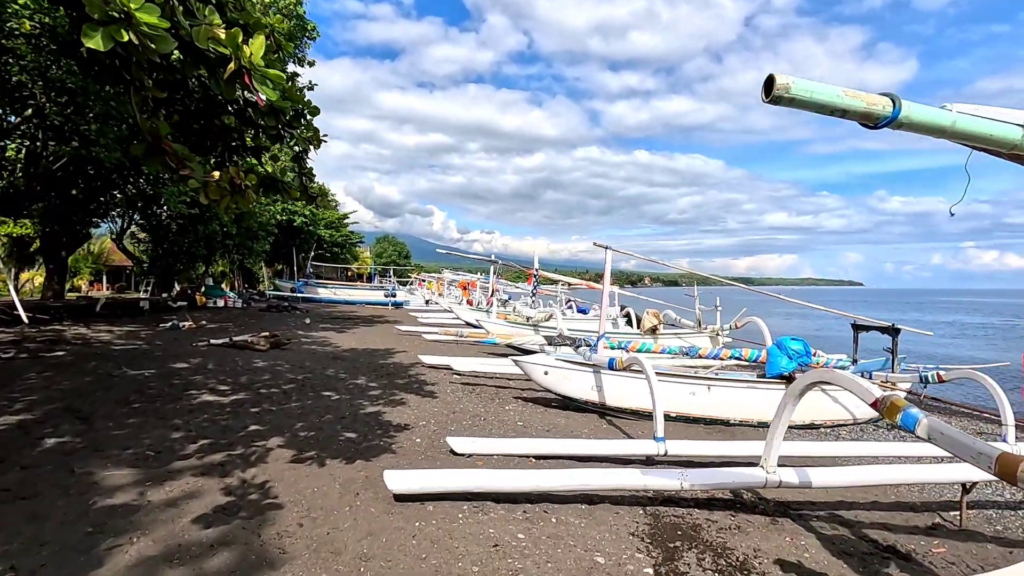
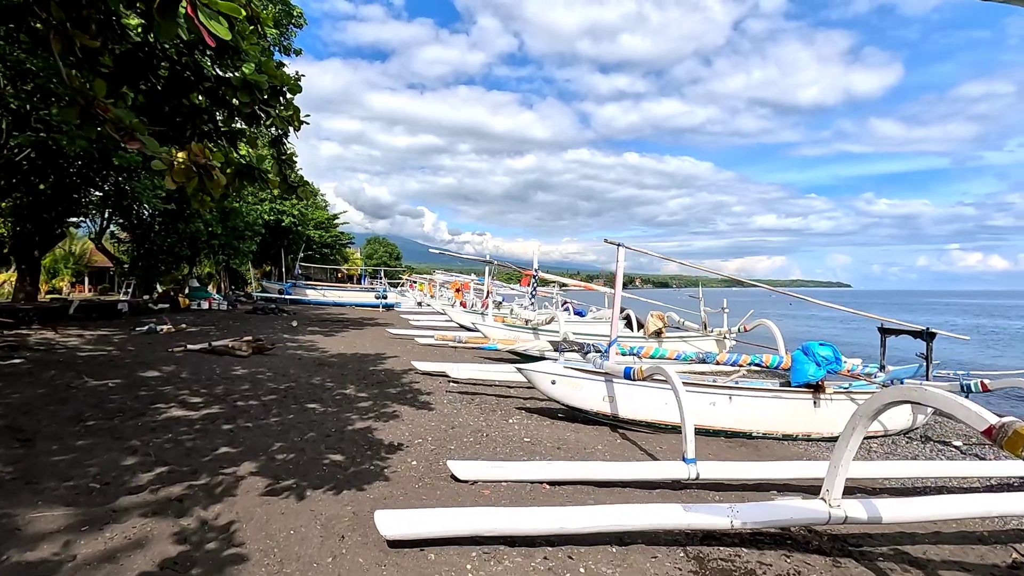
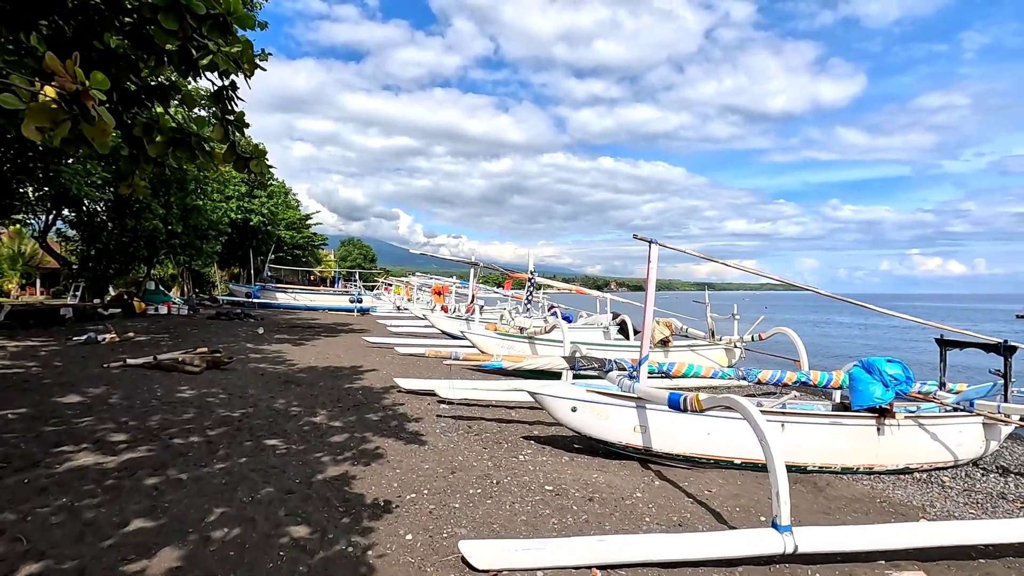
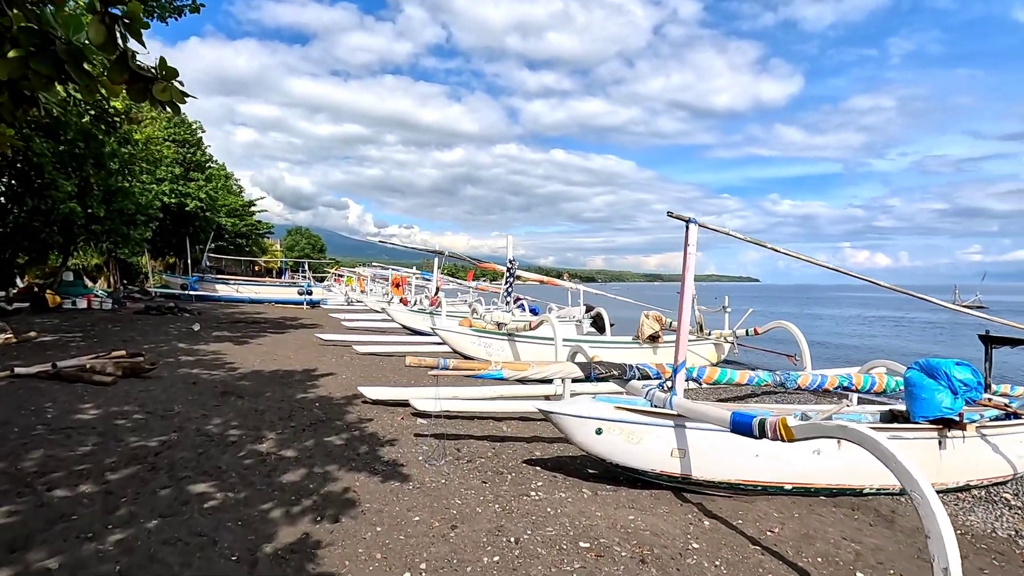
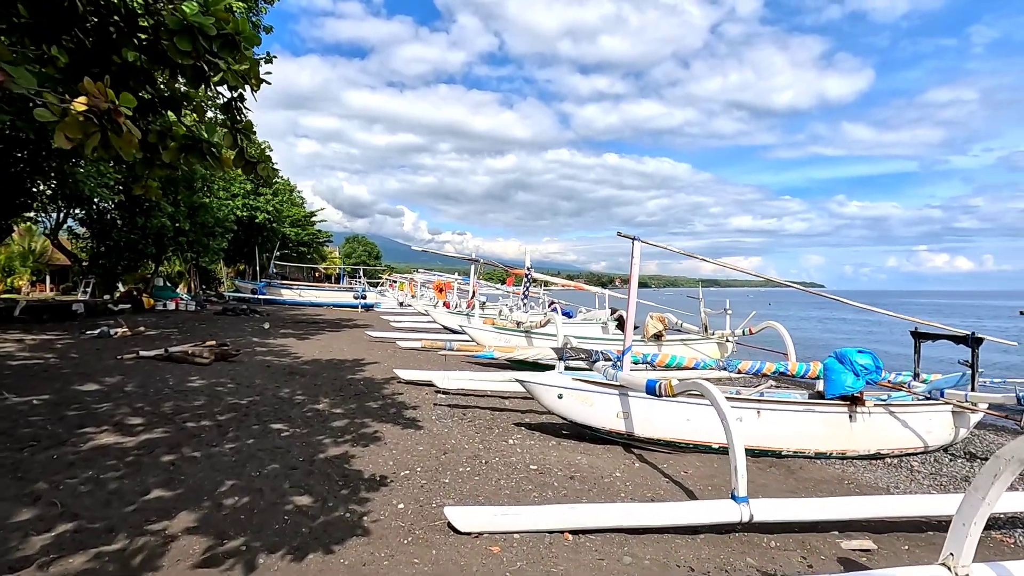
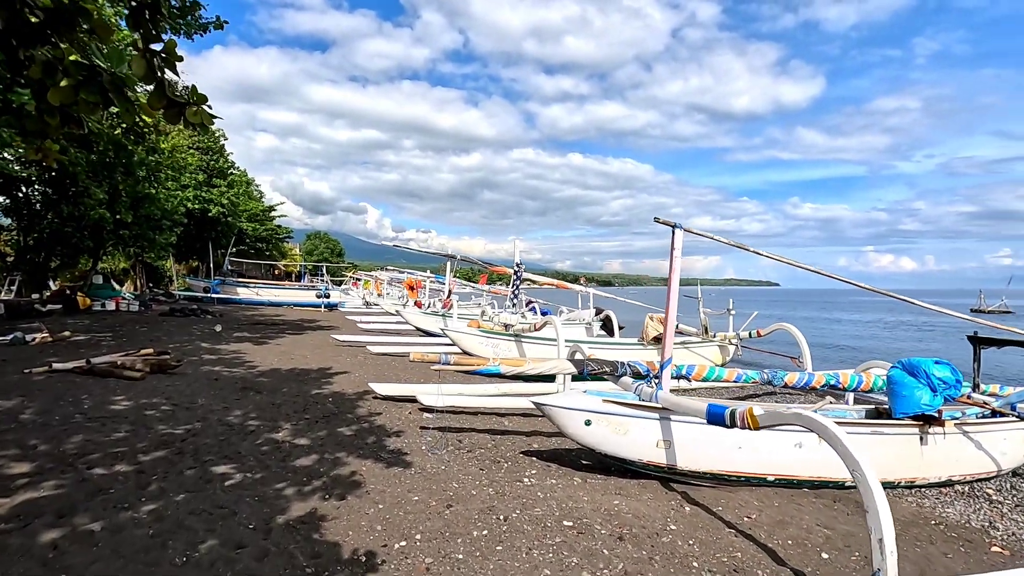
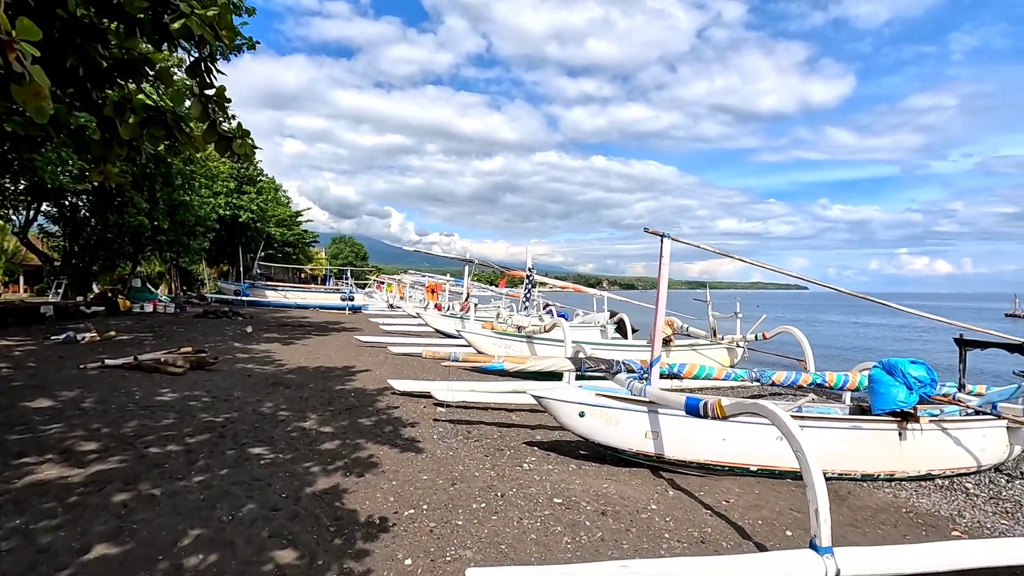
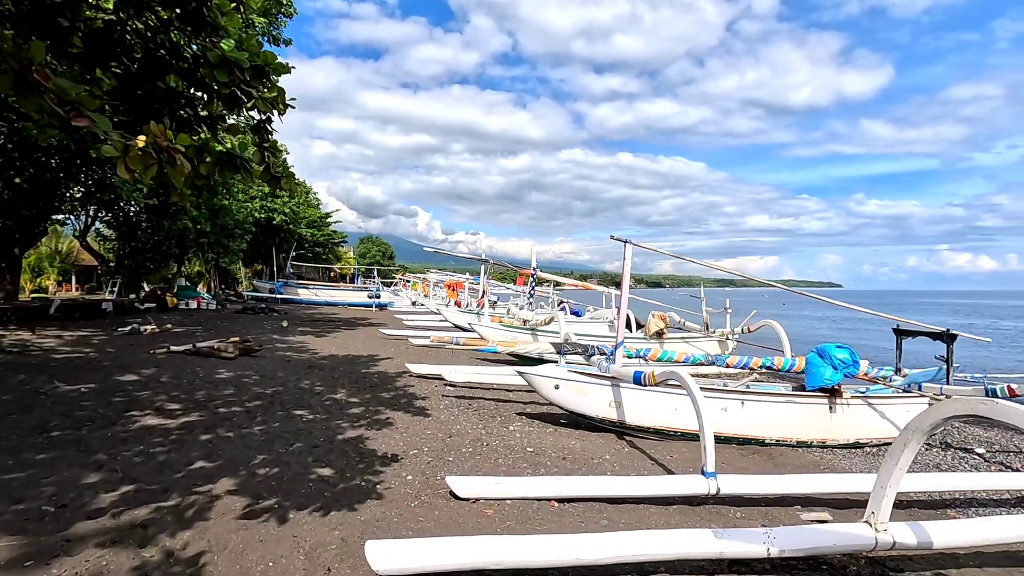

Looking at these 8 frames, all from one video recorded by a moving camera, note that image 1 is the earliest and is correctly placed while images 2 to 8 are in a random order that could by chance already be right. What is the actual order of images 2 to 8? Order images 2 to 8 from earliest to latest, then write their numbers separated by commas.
2, 8, 5, 3, 7, 6, 4
